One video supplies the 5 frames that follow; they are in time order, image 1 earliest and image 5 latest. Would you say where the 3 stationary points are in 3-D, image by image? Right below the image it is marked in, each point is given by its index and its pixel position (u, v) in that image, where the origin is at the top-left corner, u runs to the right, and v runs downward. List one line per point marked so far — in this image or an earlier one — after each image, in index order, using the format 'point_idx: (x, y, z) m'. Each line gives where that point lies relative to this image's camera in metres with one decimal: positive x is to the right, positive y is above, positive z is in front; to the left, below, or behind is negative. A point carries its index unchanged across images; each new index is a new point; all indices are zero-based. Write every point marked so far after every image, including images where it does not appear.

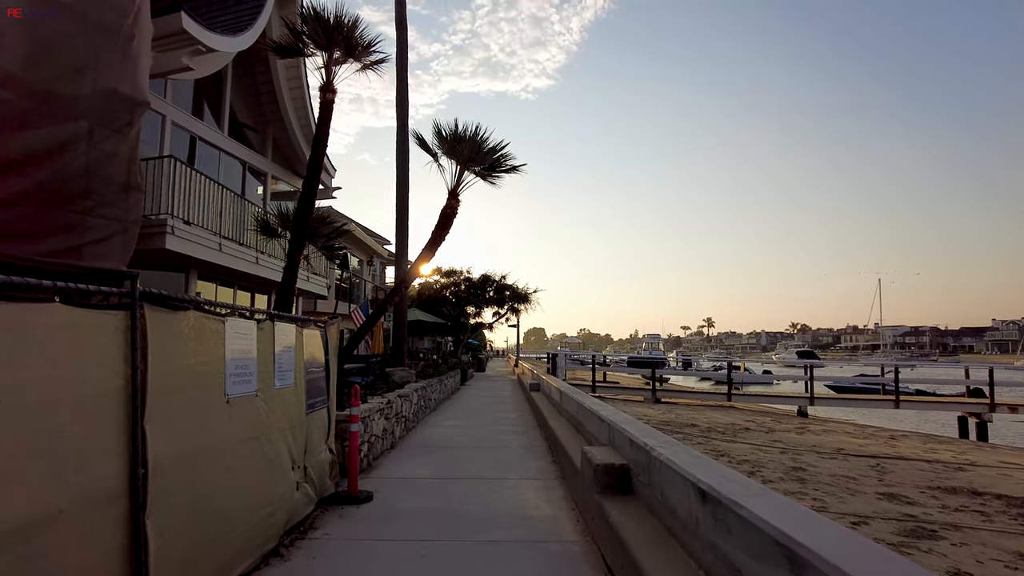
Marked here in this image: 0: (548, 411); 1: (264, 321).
0: (+0.7, -2.5, +12.1) m
1: (-2.1, -0.3, +5.0) m
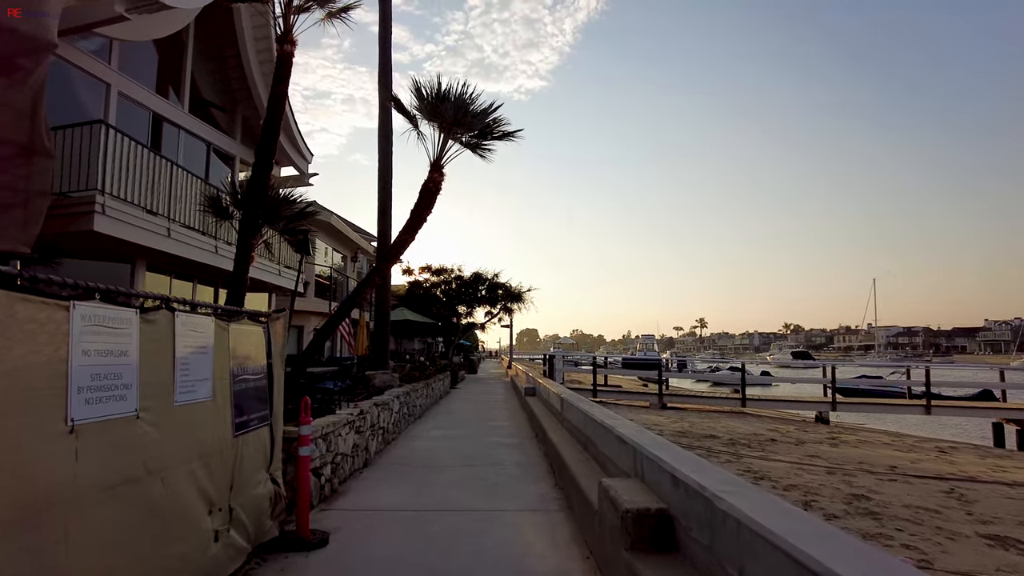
0: (+0.6, -2.4, +10.7) m
1: (-2.1, -0.1, +3.5) m
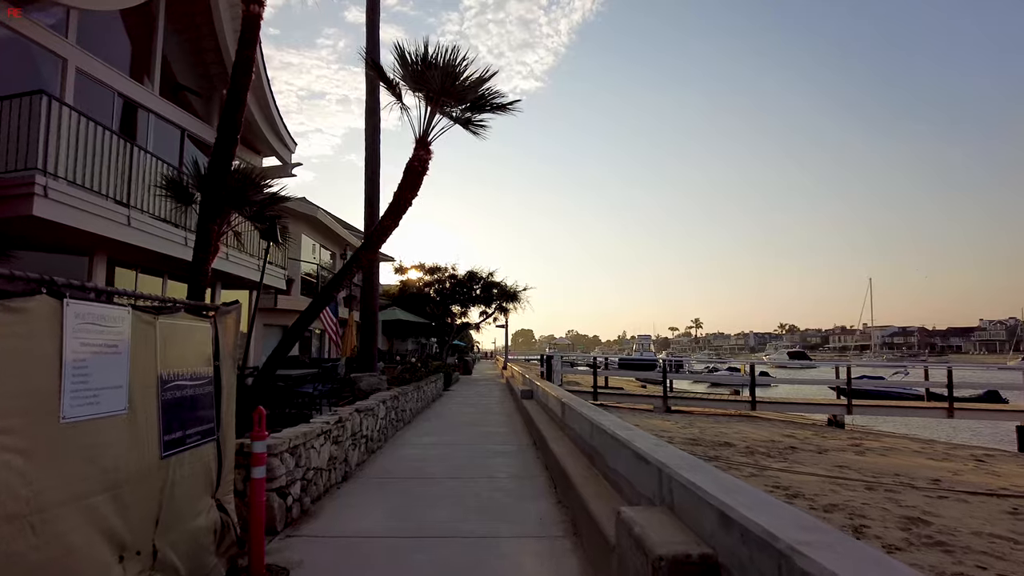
0: (+0.6, -2.3, +9.8) m
1: (-2.1, 0.0, +2.6) m
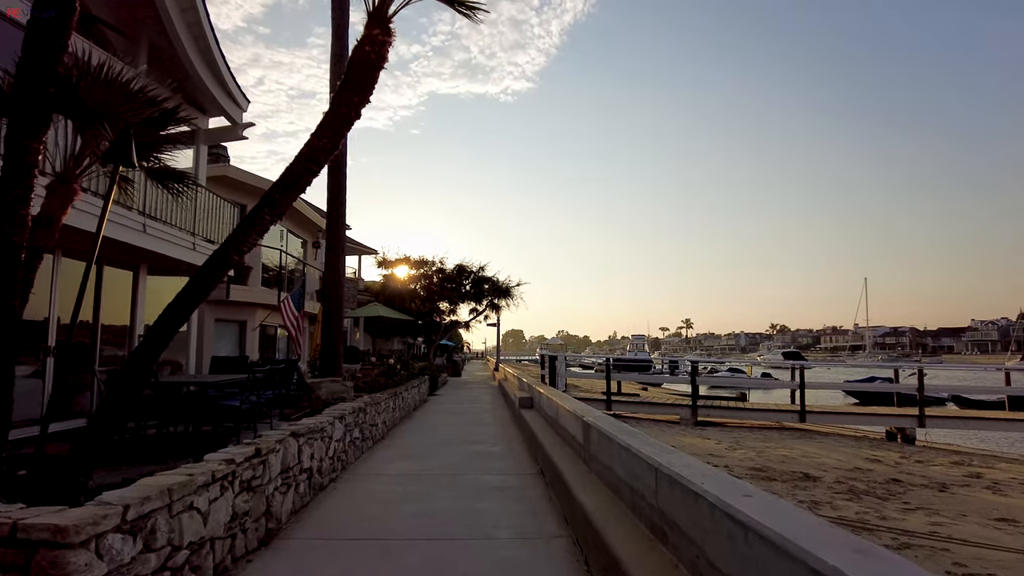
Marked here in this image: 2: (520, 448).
0: (+0.6, -2.0, +7.2) m
1: (-2.0, +0.3, 0.0) m
2: (+0.1, -2.7, +10.2) m
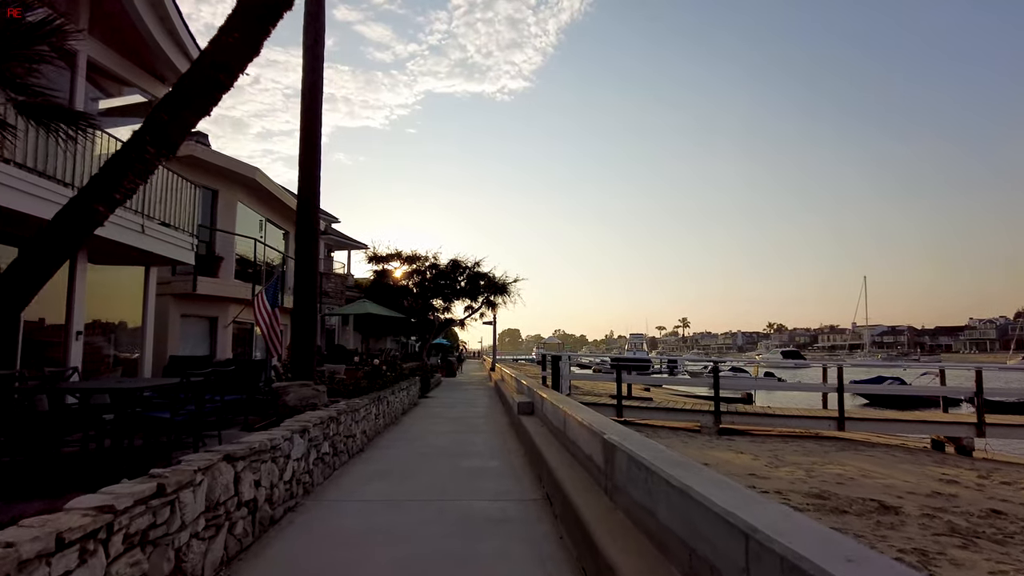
0: (+0.6, -1.8, +5.7) m
1: (-1.9, +0.4, -1.5) m
2: (+0.1, -2.5, +8.8) m
